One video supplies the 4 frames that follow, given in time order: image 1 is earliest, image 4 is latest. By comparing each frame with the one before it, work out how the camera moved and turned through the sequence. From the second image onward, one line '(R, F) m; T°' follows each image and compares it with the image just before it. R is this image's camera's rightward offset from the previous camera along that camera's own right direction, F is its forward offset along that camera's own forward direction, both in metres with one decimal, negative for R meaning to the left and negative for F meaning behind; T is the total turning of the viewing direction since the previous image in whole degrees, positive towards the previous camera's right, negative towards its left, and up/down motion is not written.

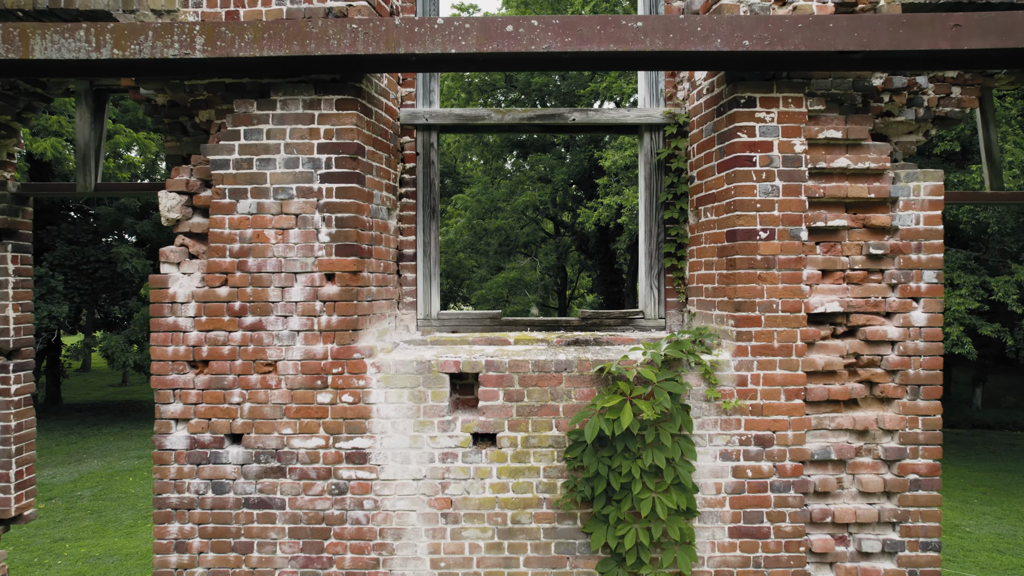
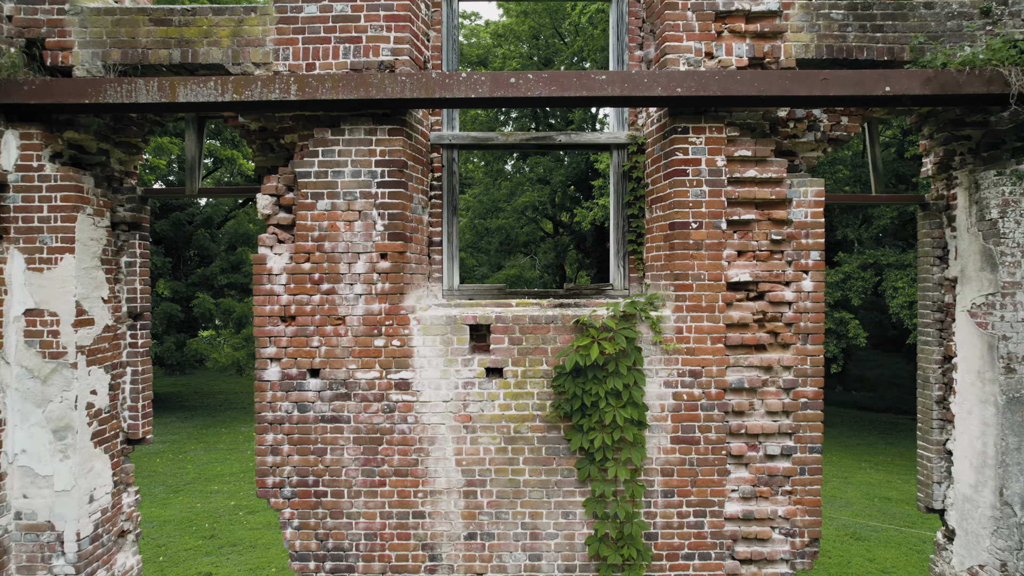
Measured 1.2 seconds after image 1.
(0.0, -1.0) m; 0°
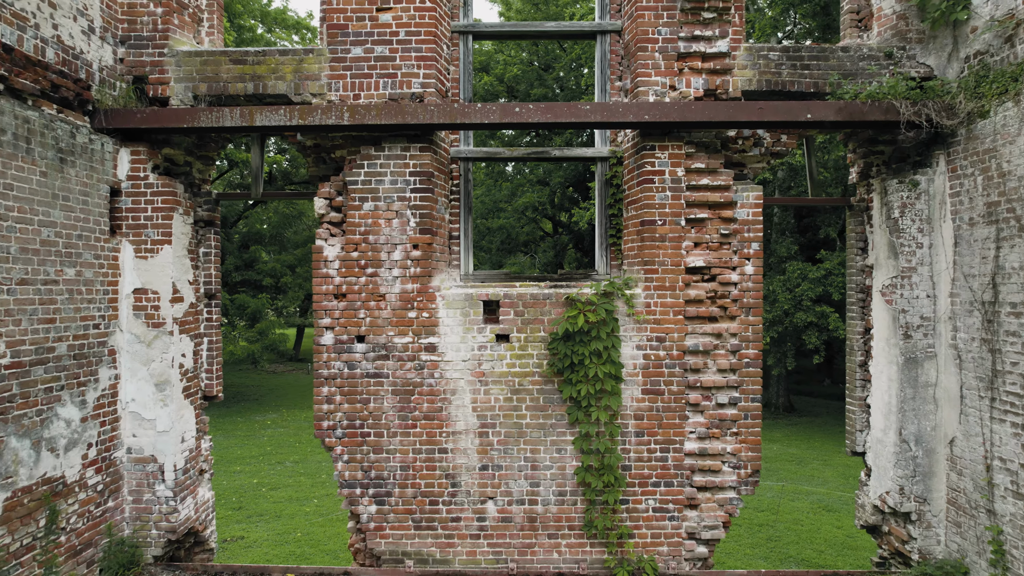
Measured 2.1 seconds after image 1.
(0.0, -1.0) m; 0°
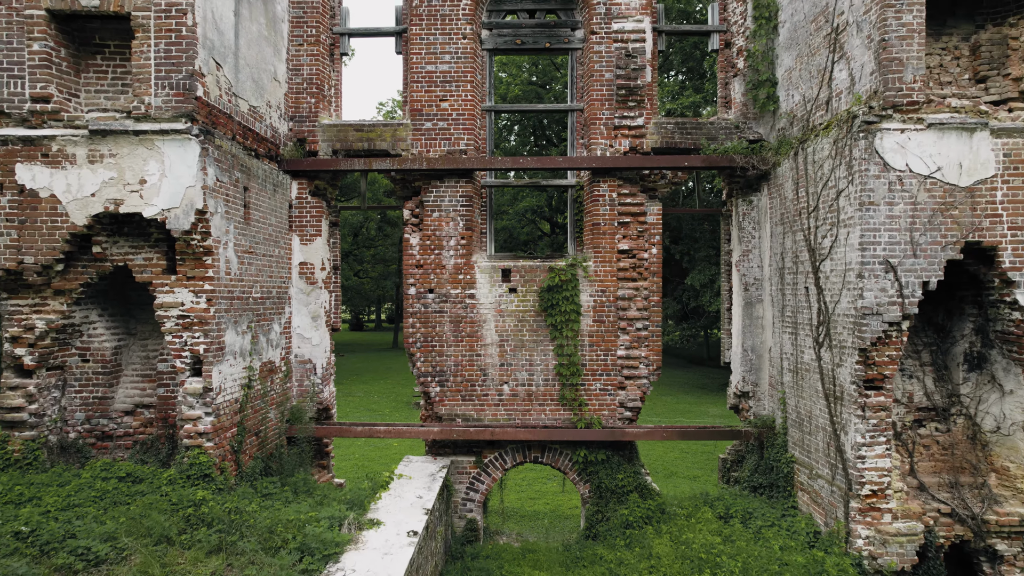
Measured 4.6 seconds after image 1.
(-0.1, -3.3) m; 0°
